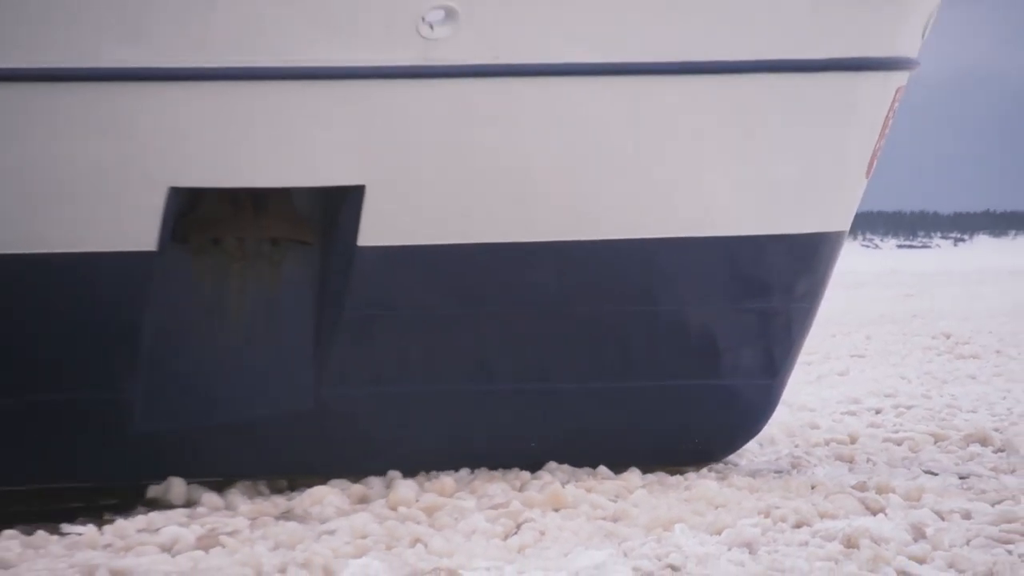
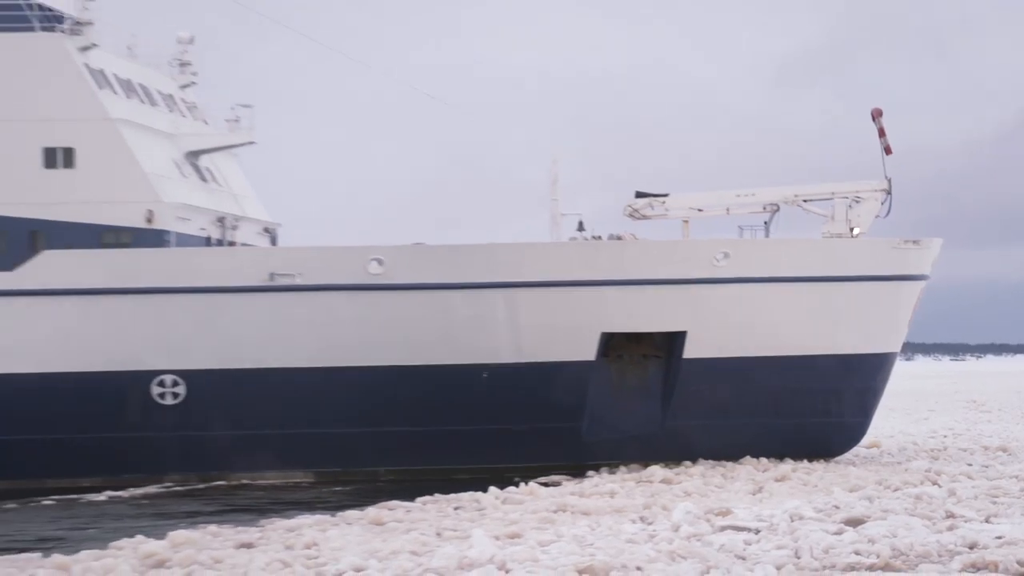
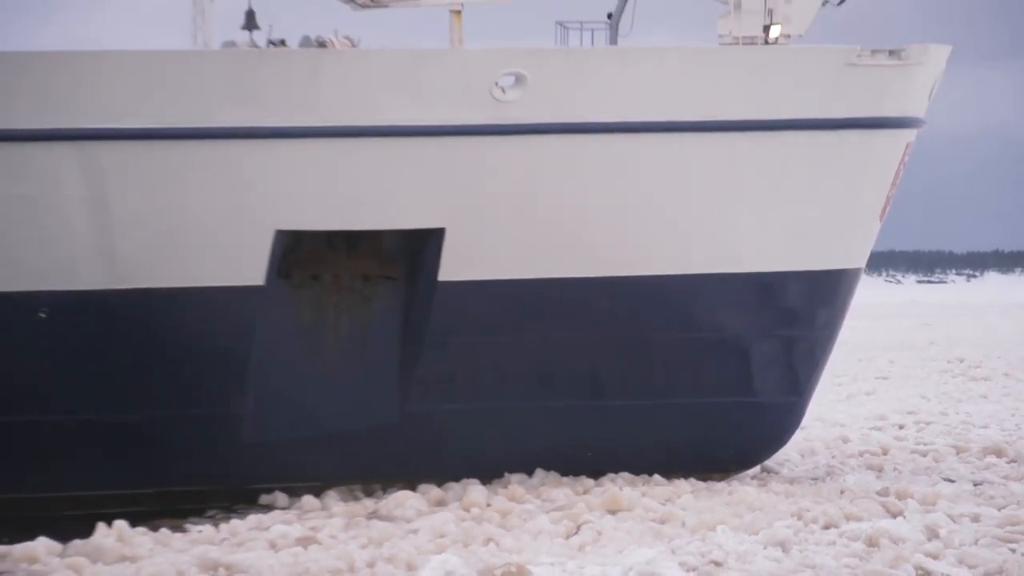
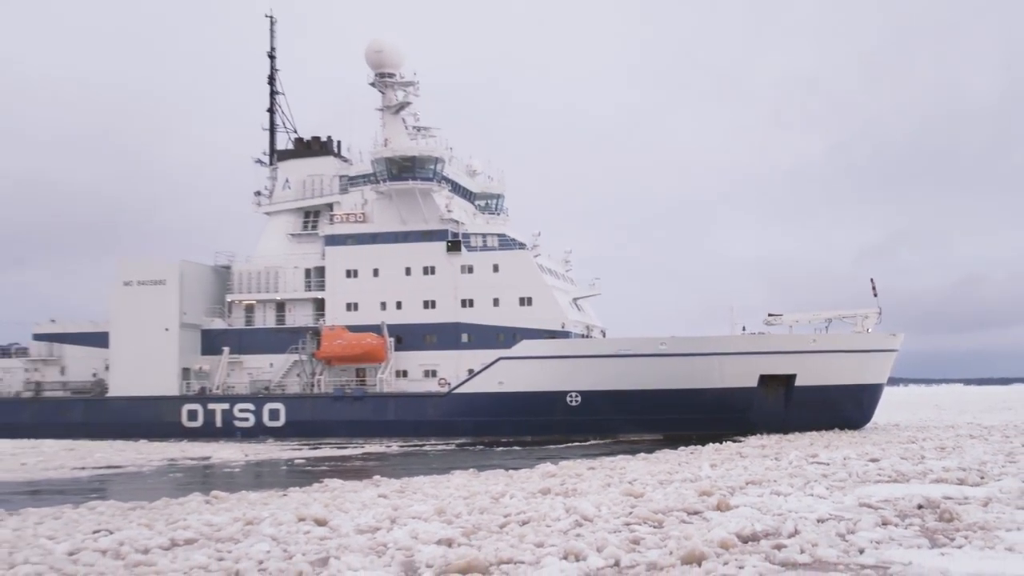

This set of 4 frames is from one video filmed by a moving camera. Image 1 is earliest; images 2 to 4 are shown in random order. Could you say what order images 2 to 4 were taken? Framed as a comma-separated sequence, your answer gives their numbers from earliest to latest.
3, 2, 4
